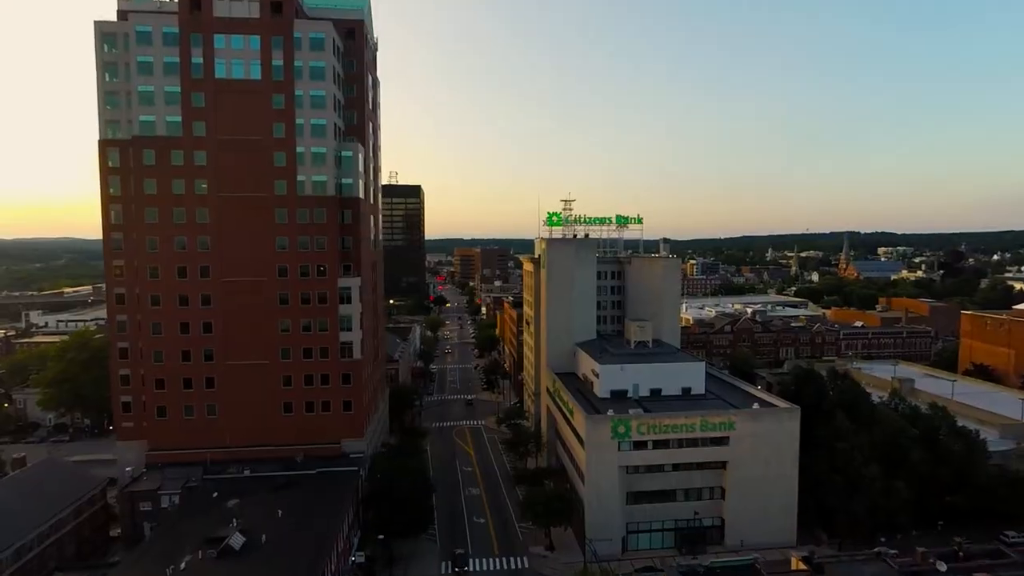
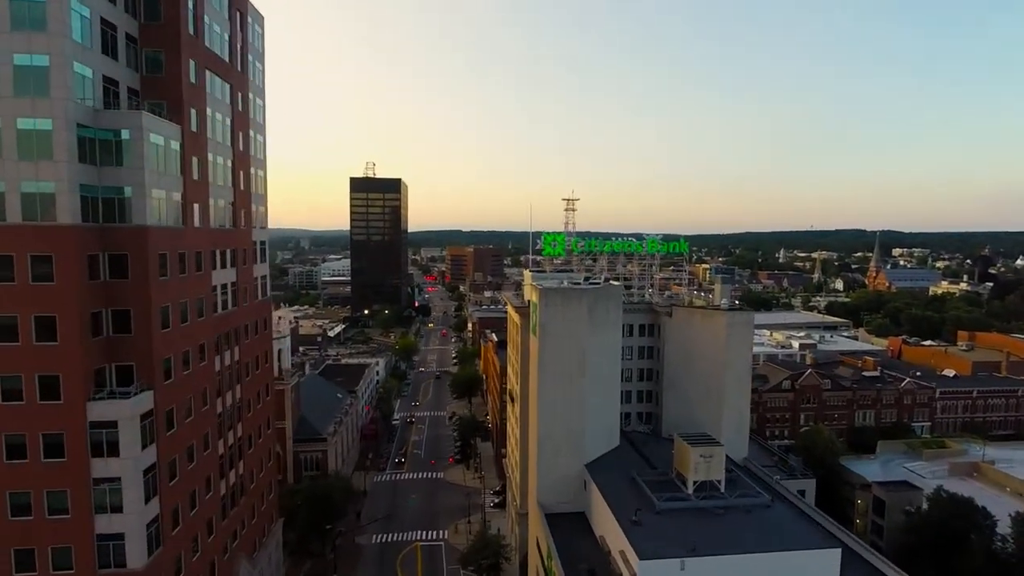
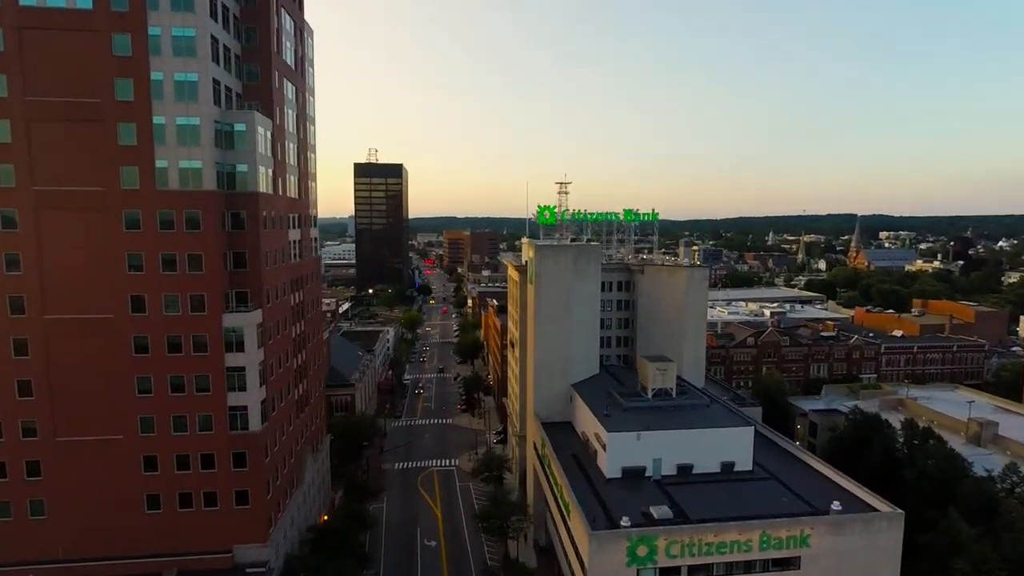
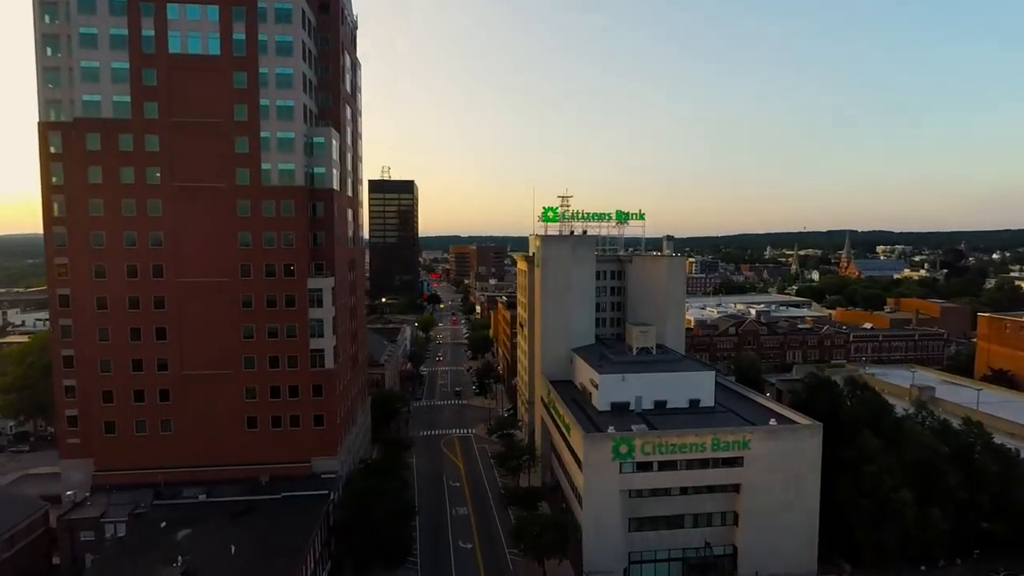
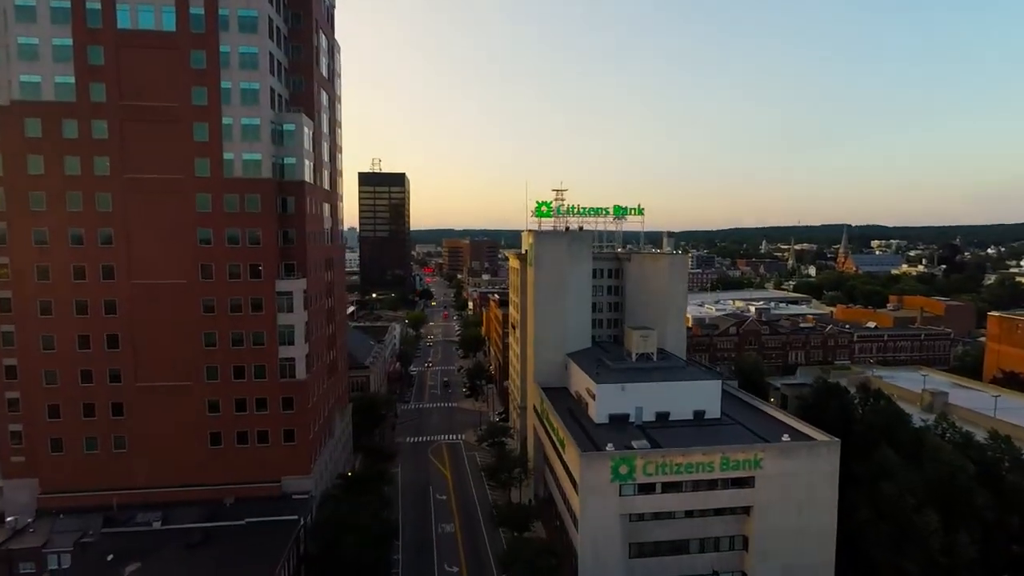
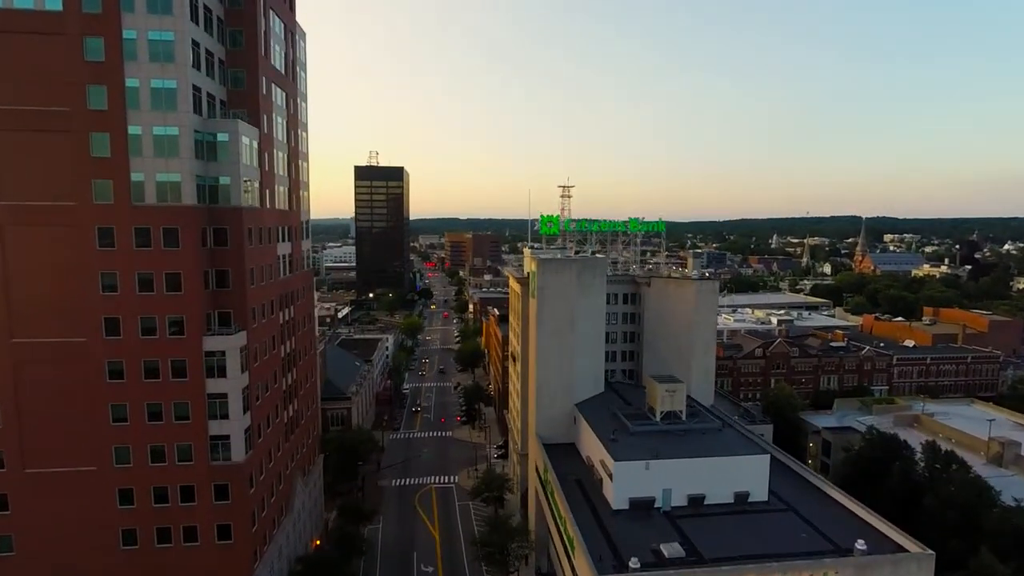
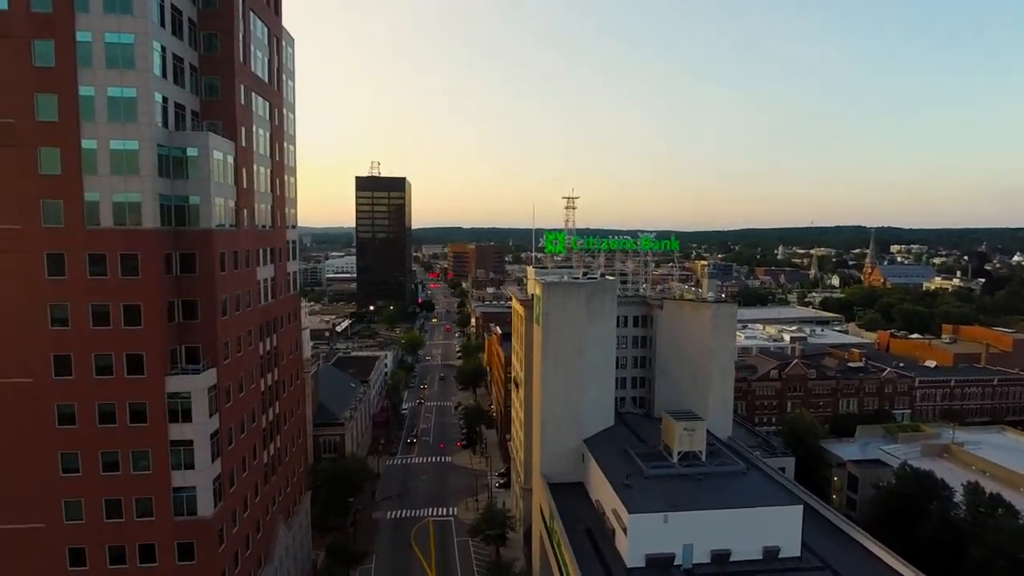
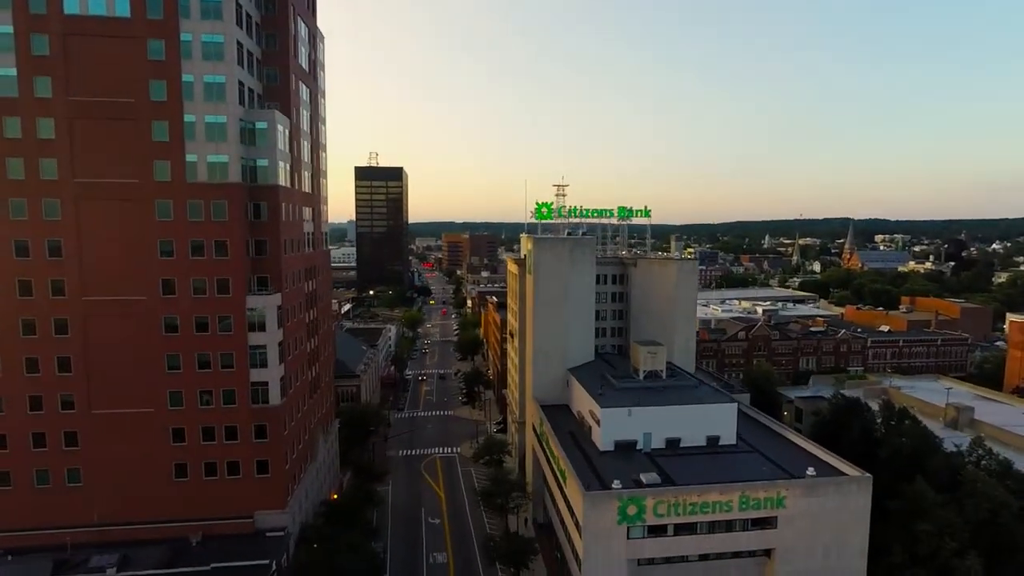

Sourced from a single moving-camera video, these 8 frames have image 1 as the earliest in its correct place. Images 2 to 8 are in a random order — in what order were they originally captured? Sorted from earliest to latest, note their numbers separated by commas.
4, 5, 8, 3, 6, 7, 2
